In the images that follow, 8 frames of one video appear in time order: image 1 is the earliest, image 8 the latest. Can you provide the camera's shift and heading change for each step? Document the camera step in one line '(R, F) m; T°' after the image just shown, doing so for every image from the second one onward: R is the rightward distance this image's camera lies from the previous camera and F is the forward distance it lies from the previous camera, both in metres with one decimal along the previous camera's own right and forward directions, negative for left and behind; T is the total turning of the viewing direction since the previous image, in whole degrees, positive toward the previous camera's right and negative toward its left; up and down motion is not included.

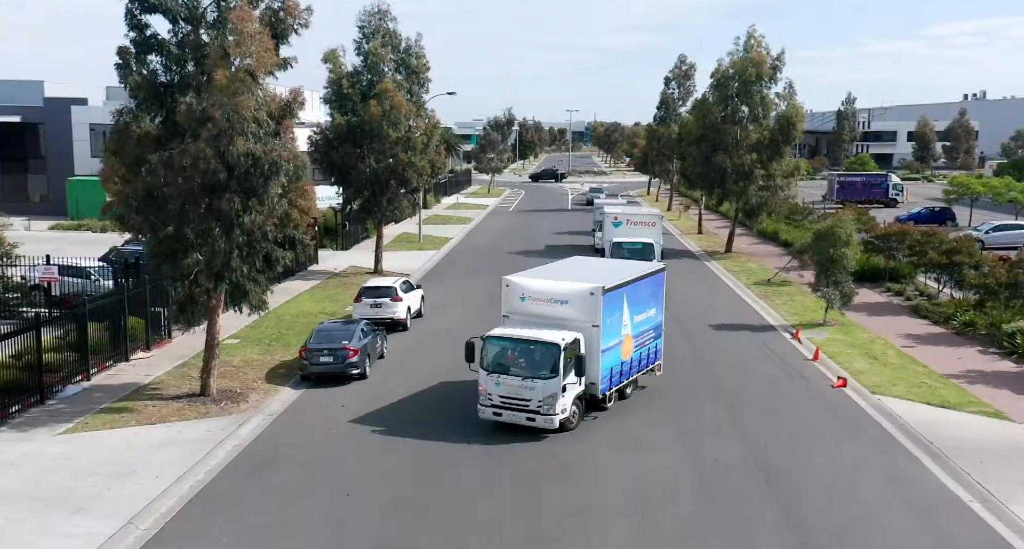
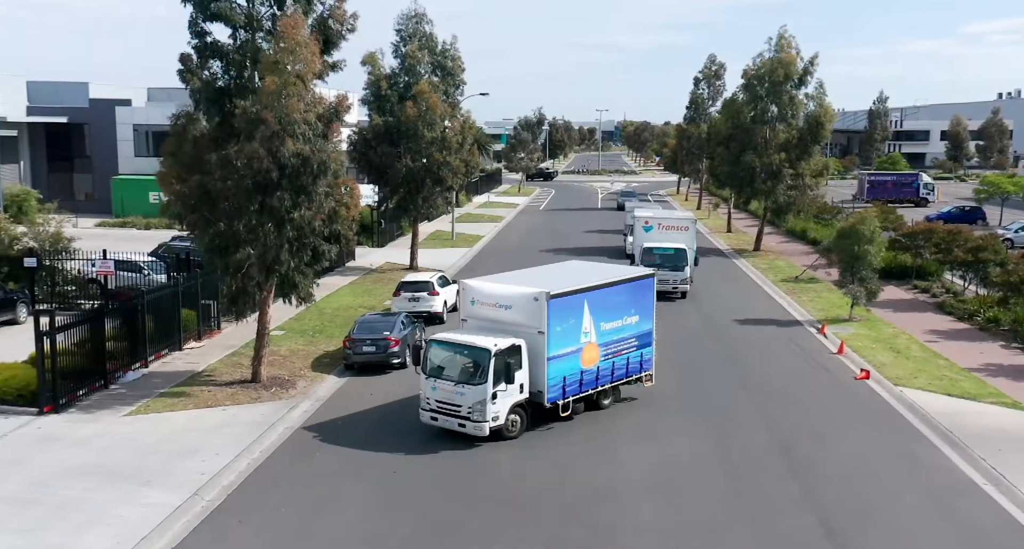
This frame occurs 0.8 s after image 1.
(-0.1, -0.8) m; -2°
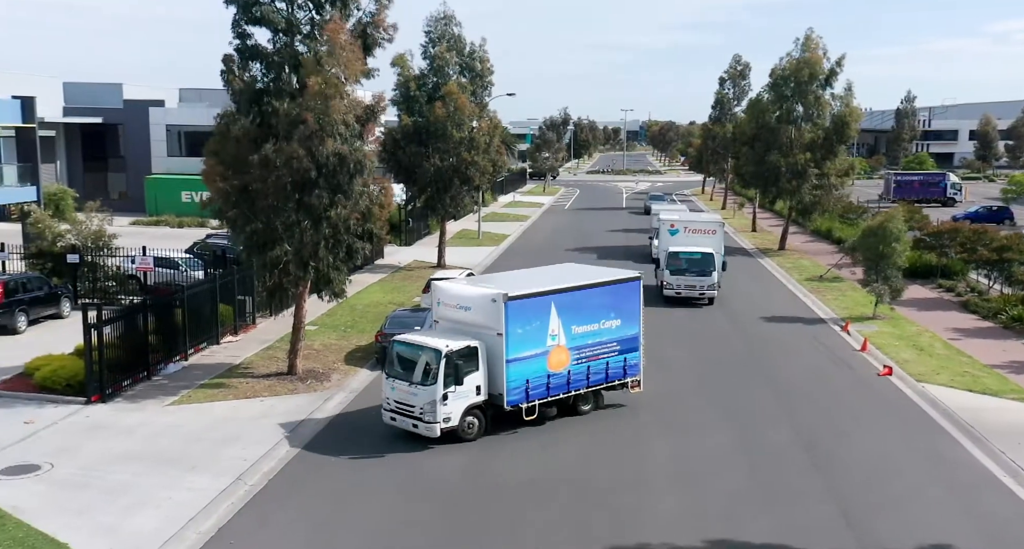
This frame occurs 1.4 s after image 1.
(-0.1, -0.5) m; -2°
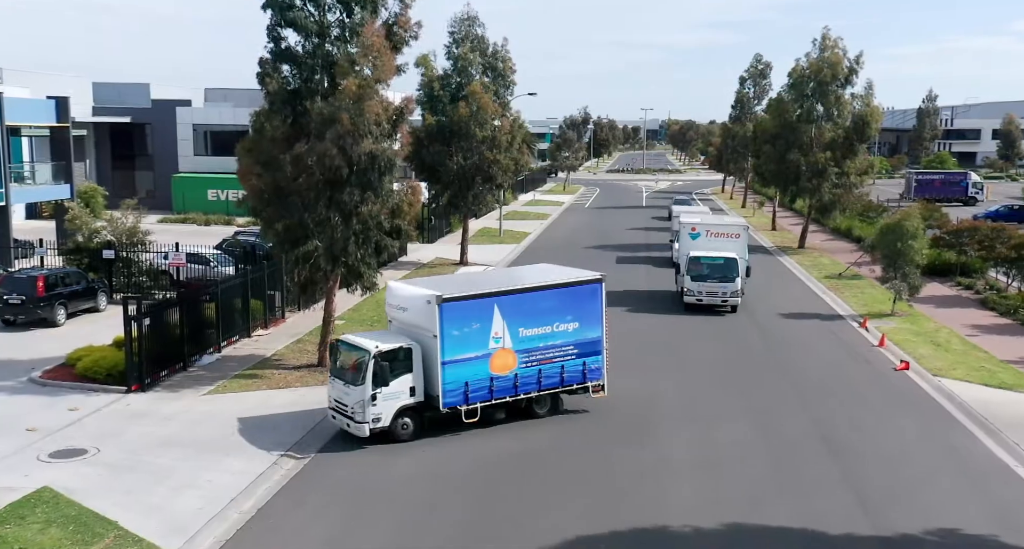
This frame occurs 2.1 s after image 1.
(-0.1, -0.5) m; -1°
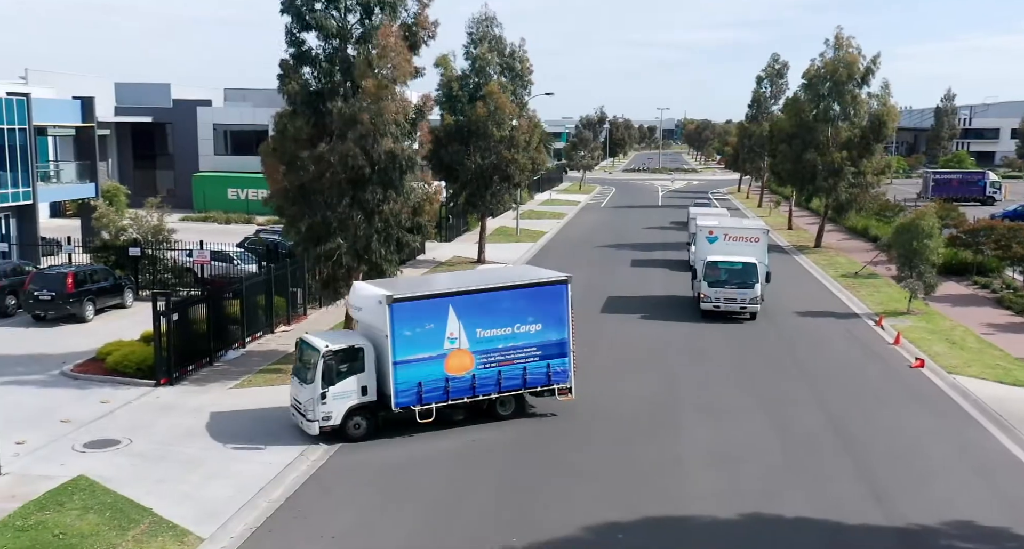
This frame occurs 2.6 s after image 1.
(-0.1, -0.3) m; -1°
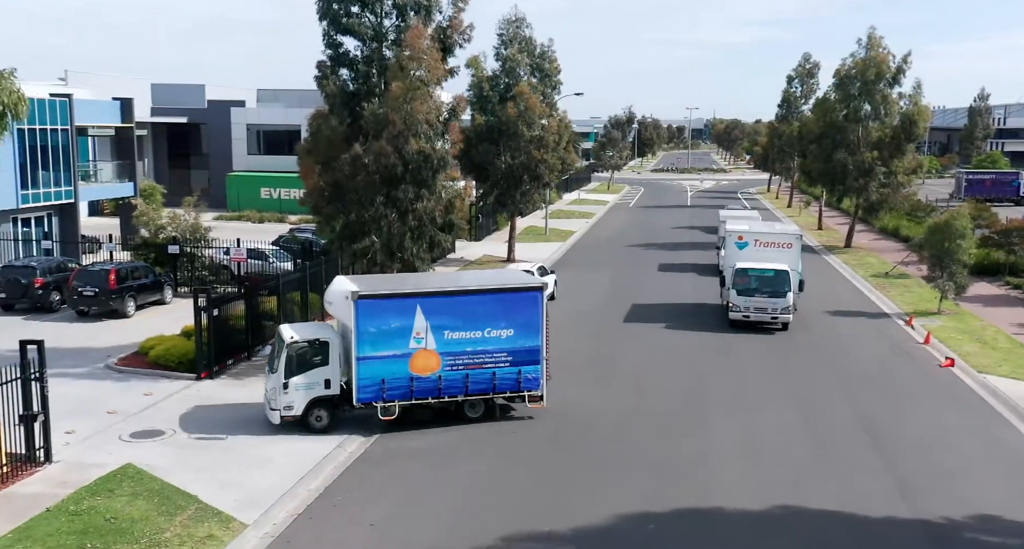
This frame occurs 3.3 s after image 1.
(-0.1, -0.3) m; -2°
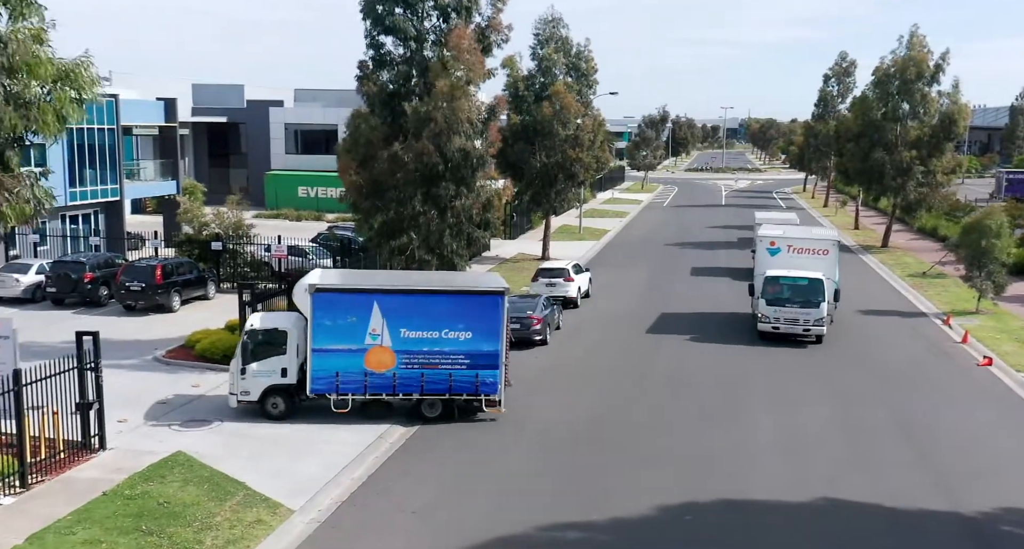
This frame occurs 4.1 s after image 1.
(-0.1, -0.3) m; -2°
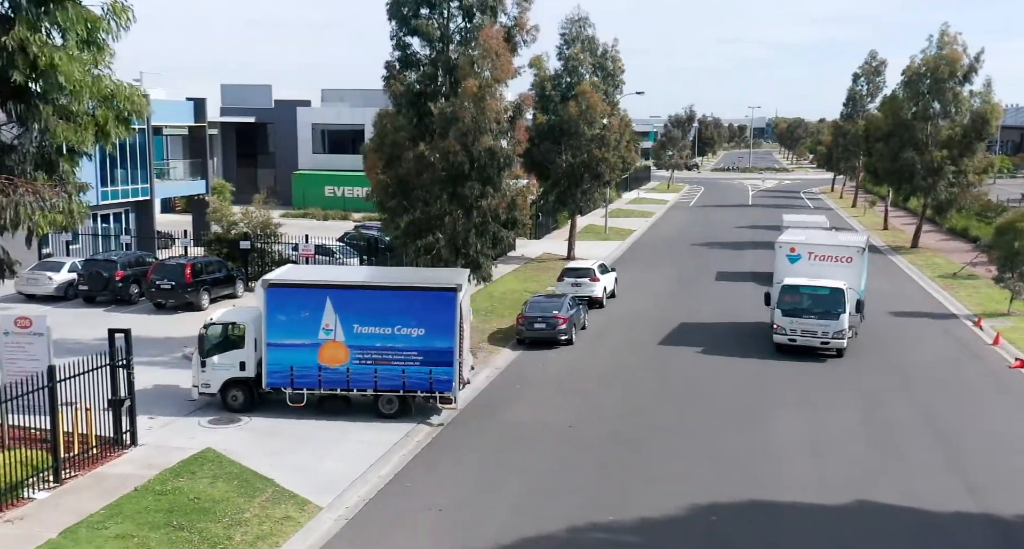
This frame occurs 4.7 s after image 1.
(0.0, 0.0) m; -2°
